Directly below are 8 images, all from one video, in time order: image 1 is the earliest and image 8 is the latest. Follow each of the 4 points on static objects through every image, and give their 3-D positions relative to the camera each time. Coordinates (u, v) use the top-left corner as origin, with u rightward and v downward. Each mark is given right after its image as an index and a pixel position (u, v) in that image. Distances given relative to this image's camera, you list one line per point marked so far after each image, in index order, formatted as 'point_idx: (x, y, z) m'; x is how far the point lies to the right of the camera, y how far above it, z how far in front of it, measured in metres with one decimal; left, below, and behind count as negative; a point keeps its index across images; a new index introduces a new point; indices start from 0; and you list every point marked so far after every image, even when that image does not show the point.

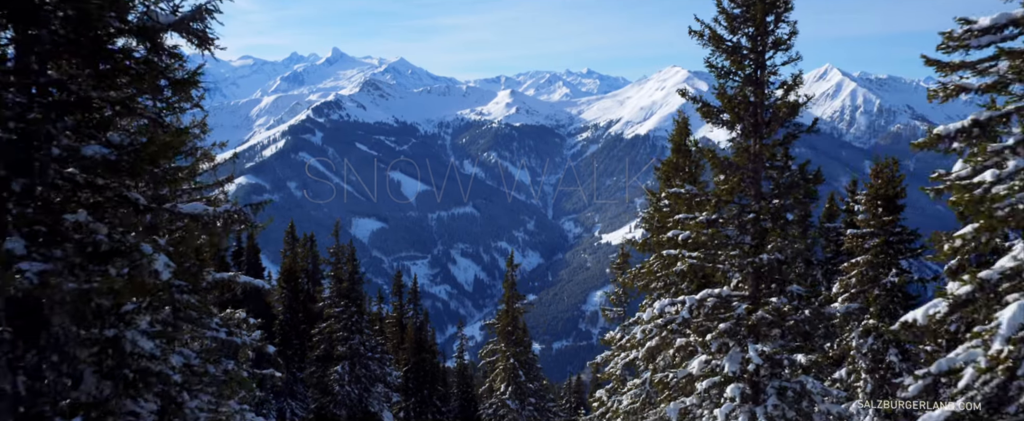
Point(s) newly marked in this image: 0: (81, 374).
0: (-3.8, -1.7, +9.0) m
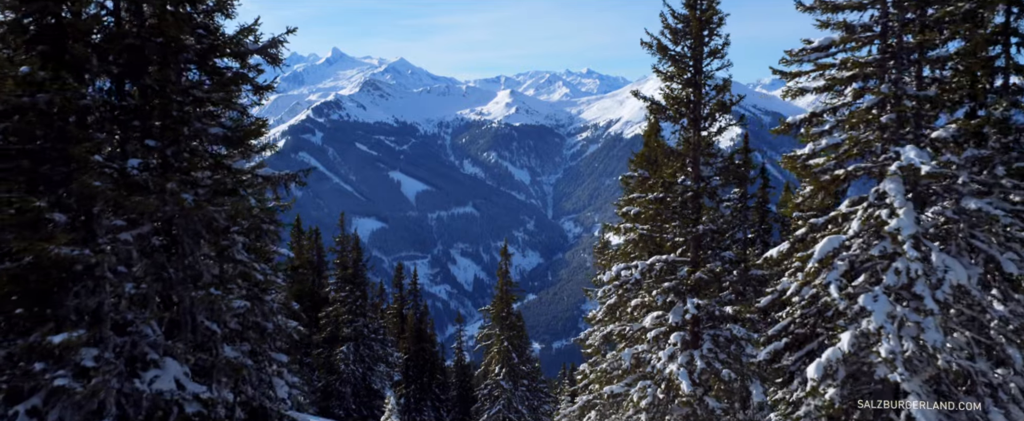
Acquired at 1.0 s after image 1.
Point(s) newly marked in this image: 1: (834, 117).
0: (-4.3, -1.1, +14.3) m
1: (+5.6, +1.6, +17.9) m
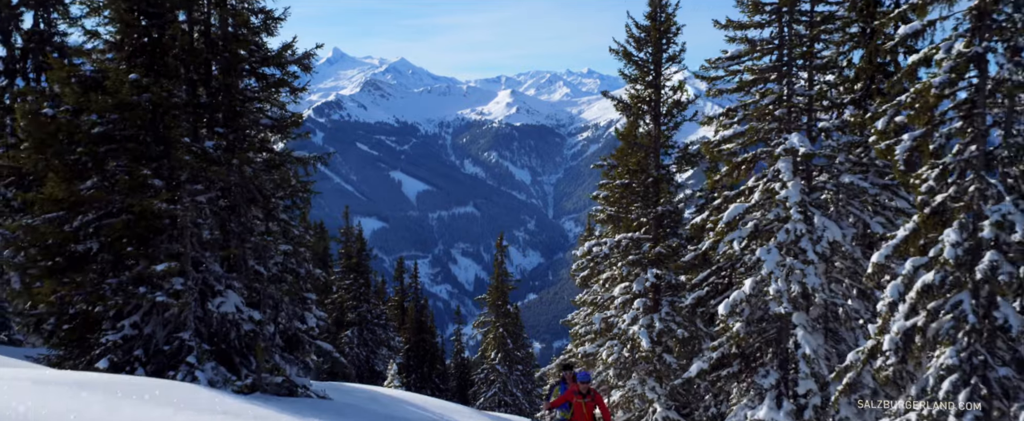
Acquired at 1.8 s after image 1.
0: (-4.7, -0.5, +19.1) m
1: (+5.1, +2.1, +22.7) m
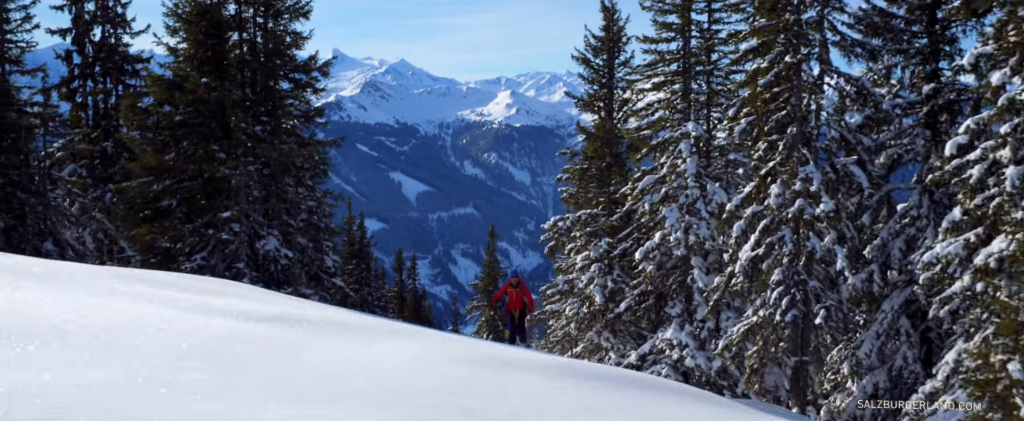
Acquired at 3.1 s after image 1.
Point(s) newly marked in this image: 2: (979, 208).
0: (-5.6, +0.3, +26.1) m
1: (+4.2, +2.9, +29.7) m
2: (+8.5, 0.0, +18.6) m
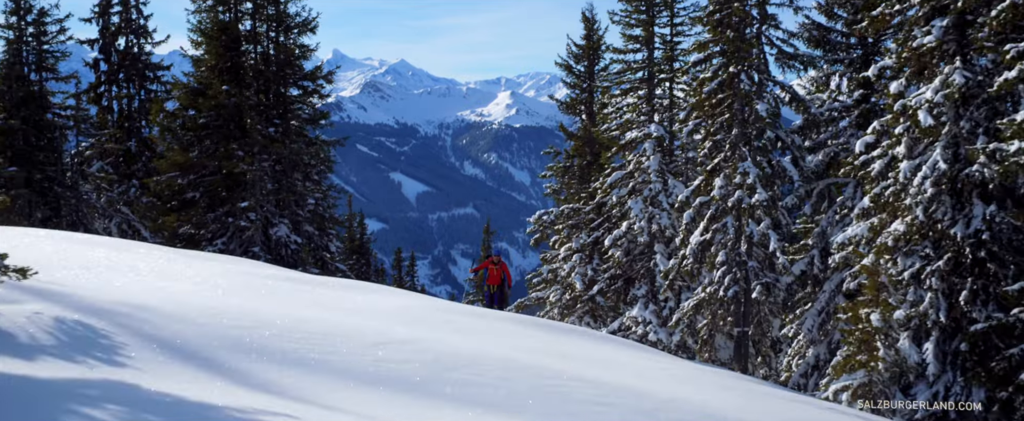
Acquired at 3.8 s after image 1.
0: (-6.2, +0.5, +29.6) m
1: (+3.7, +3.2, +33.3) m
2: (+7.9, +0.3, +22.2) m
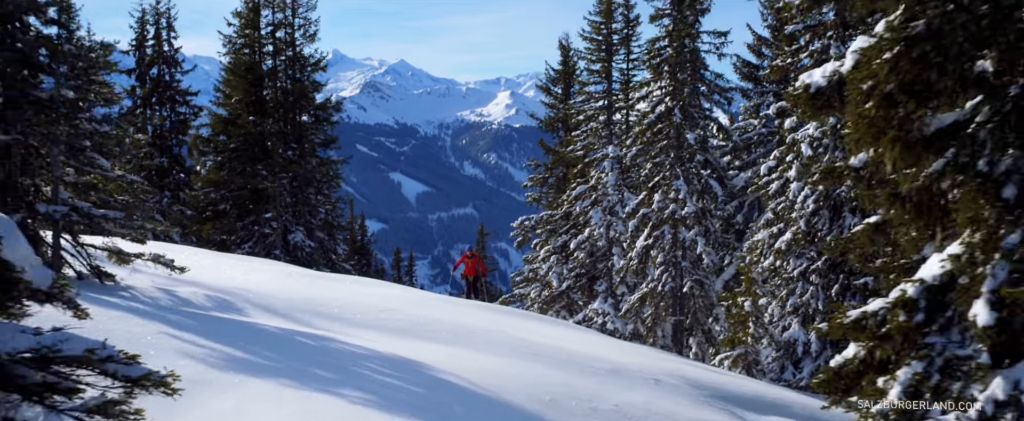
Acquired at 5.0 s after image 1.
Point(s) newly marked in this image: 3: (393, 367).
0: (-6.9, +0.2, +35.4) m
1: (+2.9, +2.9, +39.0) m
2: (+7.2, 0.0, +28.0) m
3: (-1.4, -1.9, +12.2) m
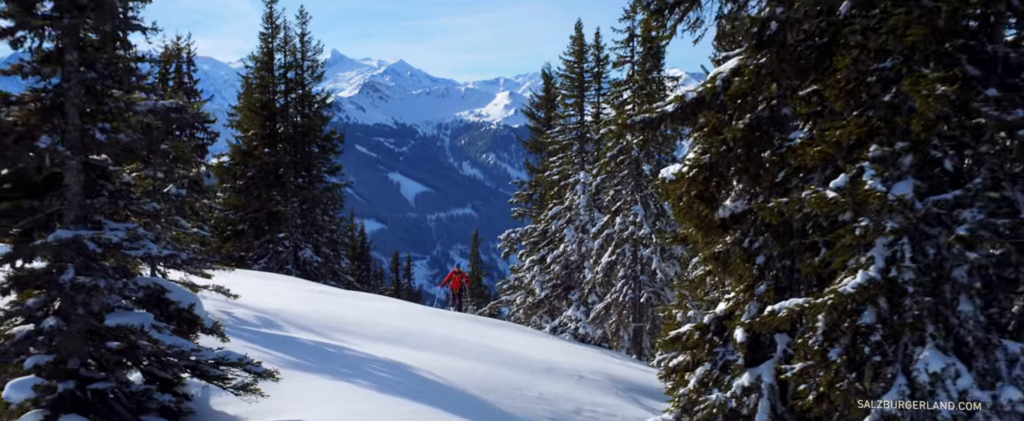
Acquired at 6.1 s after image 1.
0: (-7.6, -0.5, +40.3) m
1: (+2.2, +2.1, +44.0) m
2: (+6.5, -0.8, +32.9) m
3: (-2.1, -2.6, +17.2) m
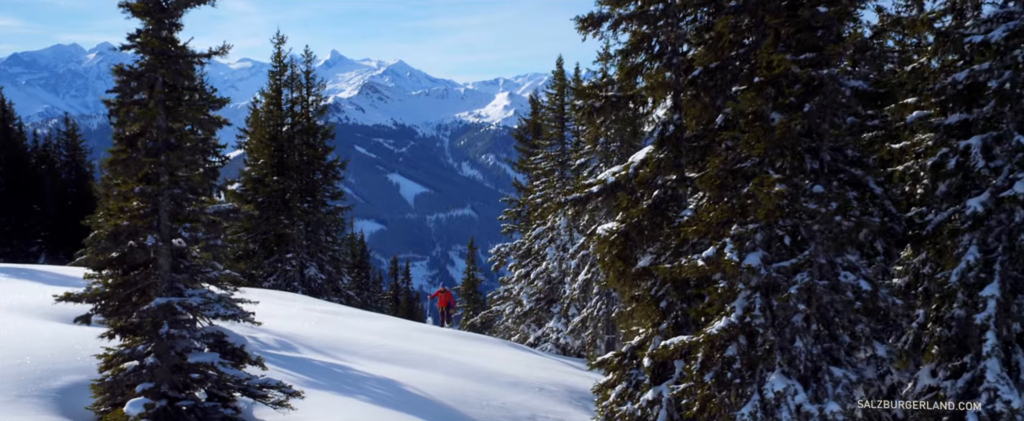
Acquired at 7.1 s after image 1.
0: (-8.2, -1.5, +44.4) m
1: (+1.6, +1.2, +48.0) m
2: (+5.9, -1.7, +37.0) m
3: (-2.7, -3.6, +21.3) m
